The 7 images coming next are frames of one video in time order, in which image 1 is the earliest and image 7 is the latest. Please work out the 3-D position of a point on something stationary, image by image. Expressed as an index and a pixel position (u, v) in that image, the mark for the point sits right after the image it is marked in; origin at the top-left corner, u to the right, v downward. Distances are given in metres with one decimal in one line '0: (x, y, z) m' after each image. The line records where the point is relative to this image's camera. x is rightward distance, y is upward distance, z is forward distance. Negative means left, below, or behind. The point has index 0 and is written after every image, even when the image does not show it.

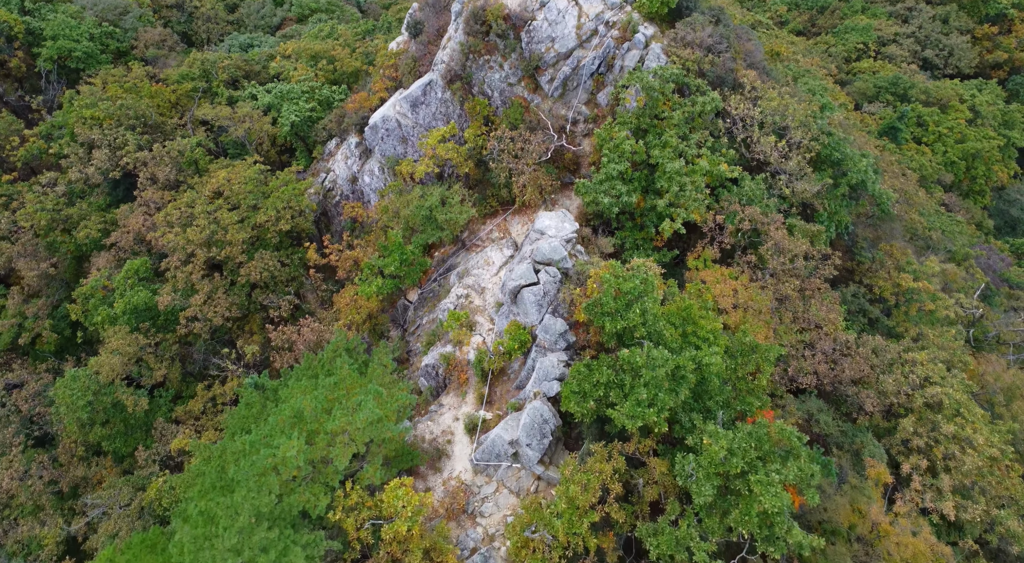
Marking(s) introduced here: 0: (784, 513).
0: (+7.4, -6.3, +16.7) m
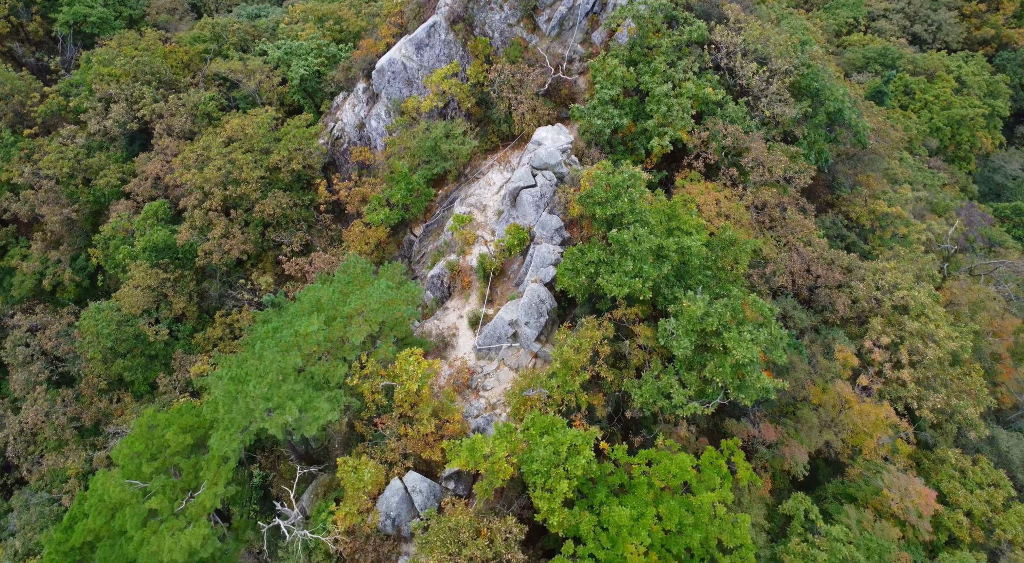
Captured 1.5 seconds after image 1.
0: (+7.4, -2.5, +18.8) m
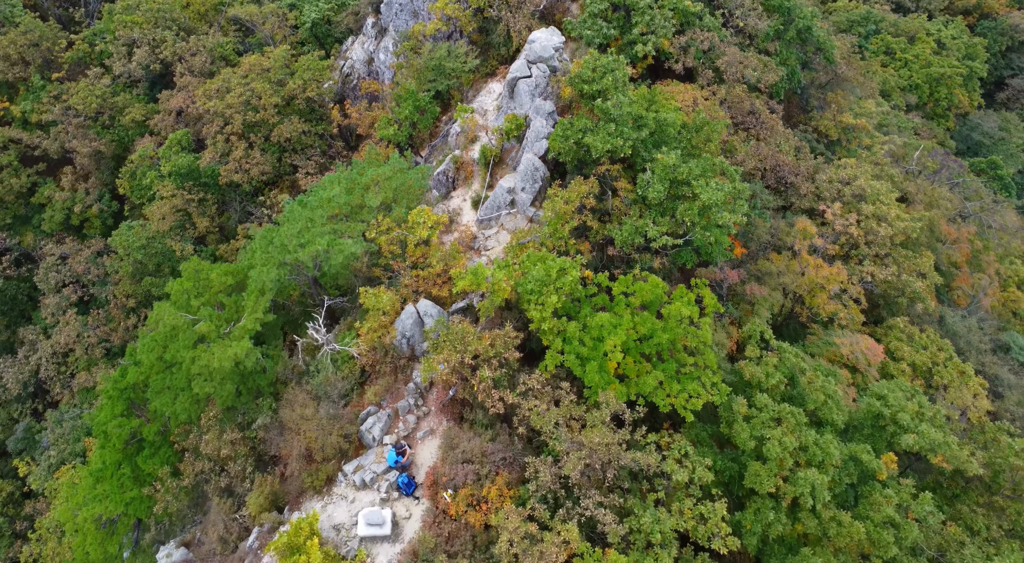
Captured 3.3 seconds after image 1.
0: (+7.3, +2.7, +21.9) m
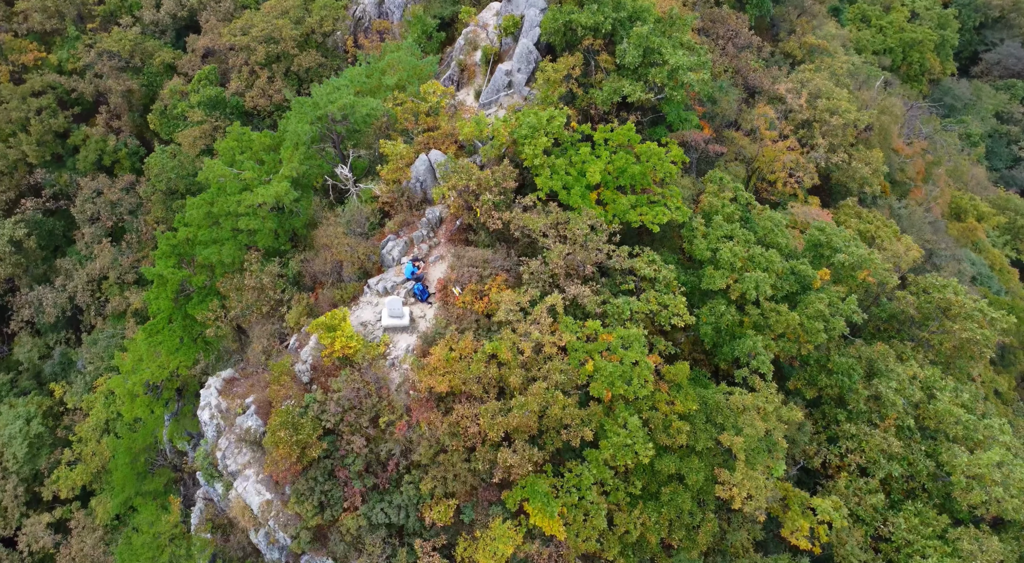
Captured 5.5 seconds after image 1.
0: (+7.2, +8.8, +26.0) m
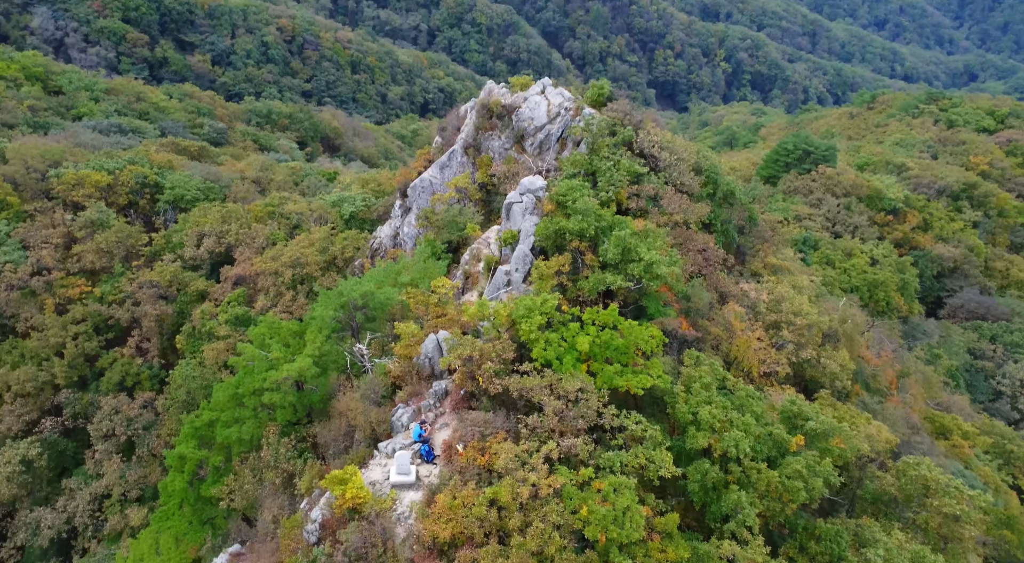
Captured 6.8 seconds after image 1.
0: (+7.0, +0.8, +31.3) m
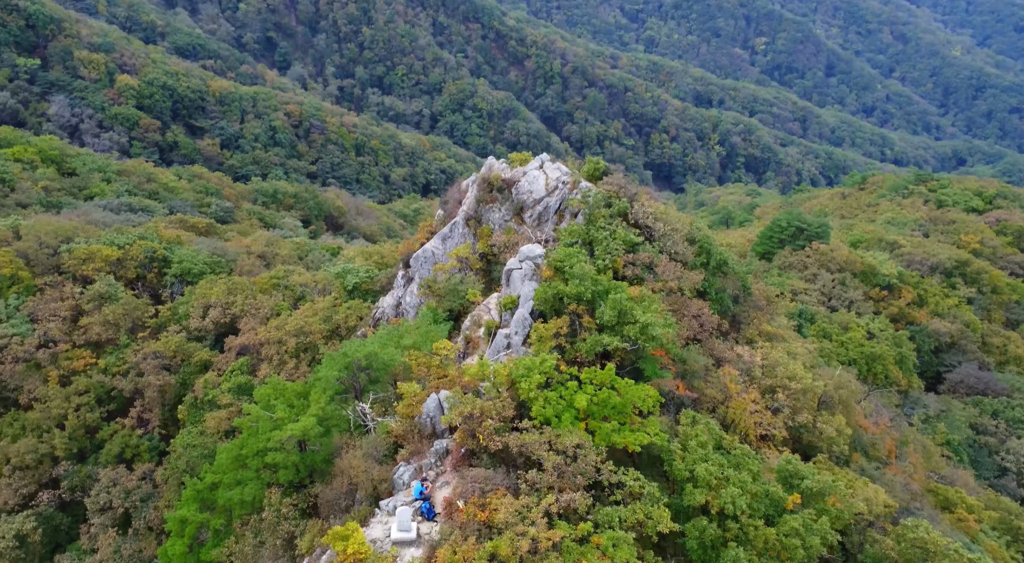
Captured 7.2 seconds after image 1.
0: (+7.0, -2.4, +32.5) m
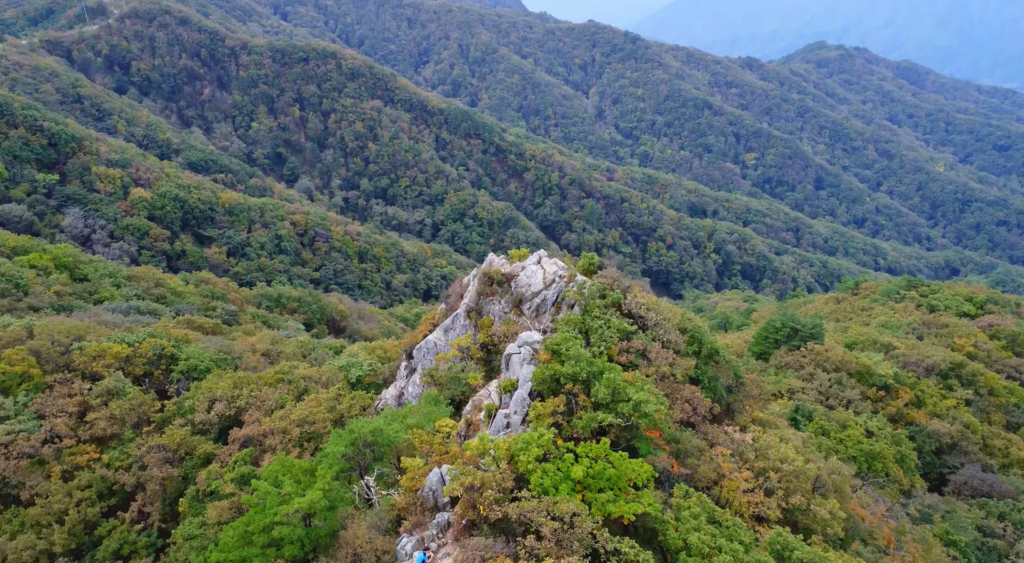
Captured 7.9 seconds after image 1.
0: (+7.0, -6.9, +34.5) m
